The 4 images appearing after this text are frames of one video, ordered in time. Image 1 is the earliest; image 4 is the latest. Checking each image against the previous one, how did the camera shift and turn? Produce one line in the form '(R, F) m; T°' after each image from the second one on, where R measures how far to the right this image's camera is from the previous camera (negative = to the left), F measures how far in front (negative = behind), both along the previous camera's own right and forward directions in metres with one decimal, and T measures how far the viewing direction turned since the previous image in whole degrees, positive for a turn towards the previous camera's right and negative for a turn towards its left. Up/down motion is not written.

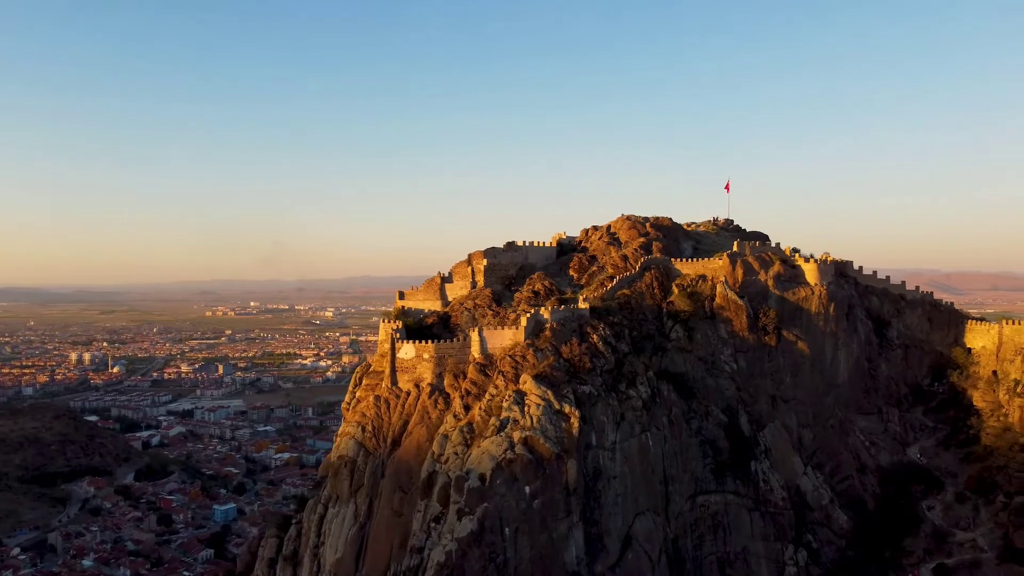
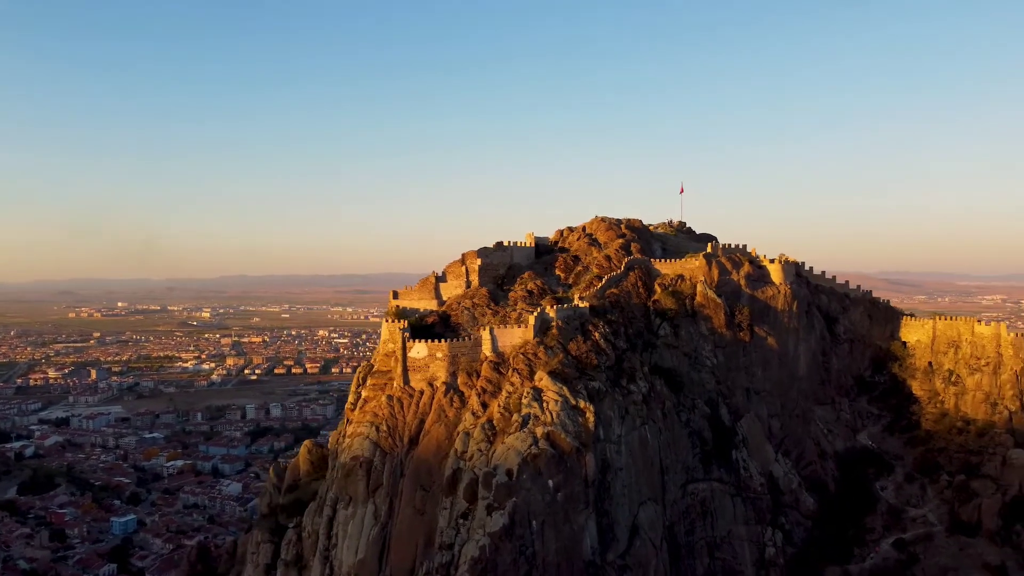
(-4.3, -0.5) m; +9°
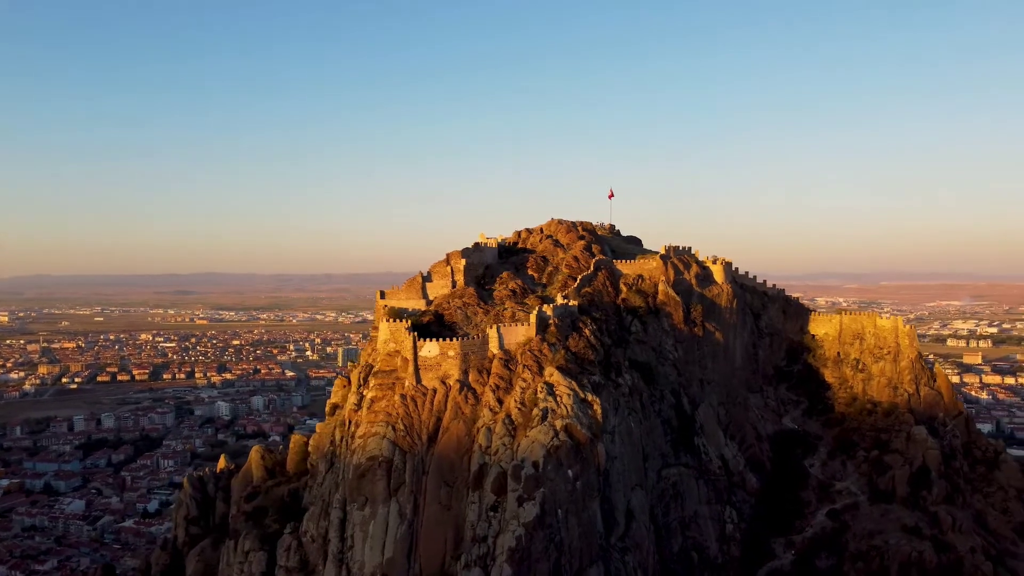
(-6.3, -0.3) m; +13°
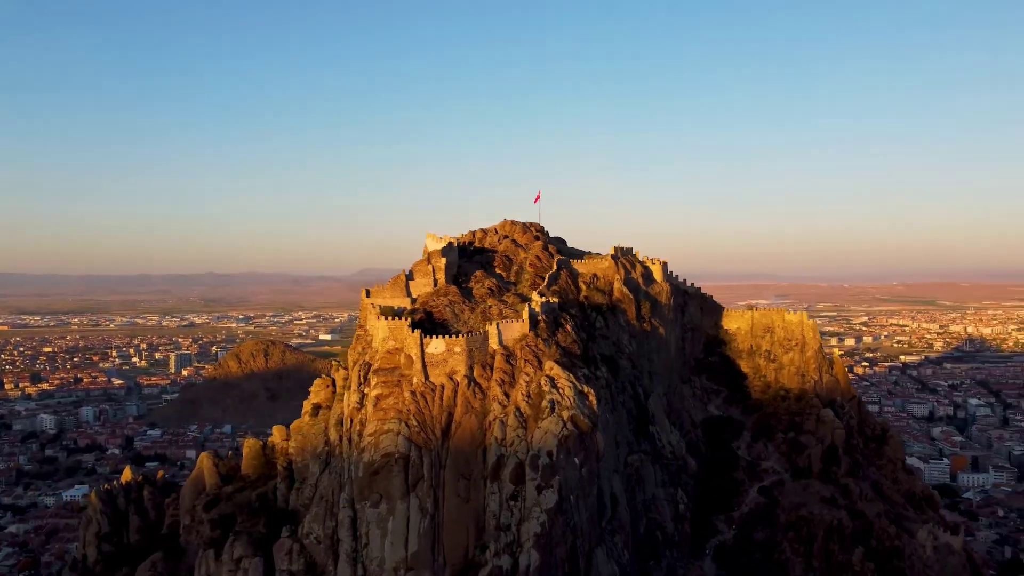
(-6.2, +0.1) m; +13°
